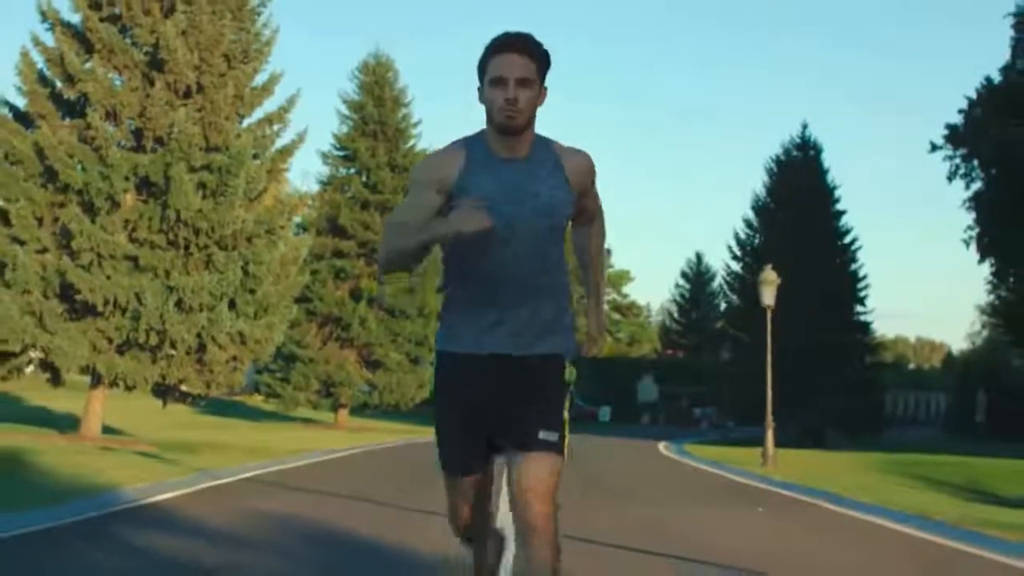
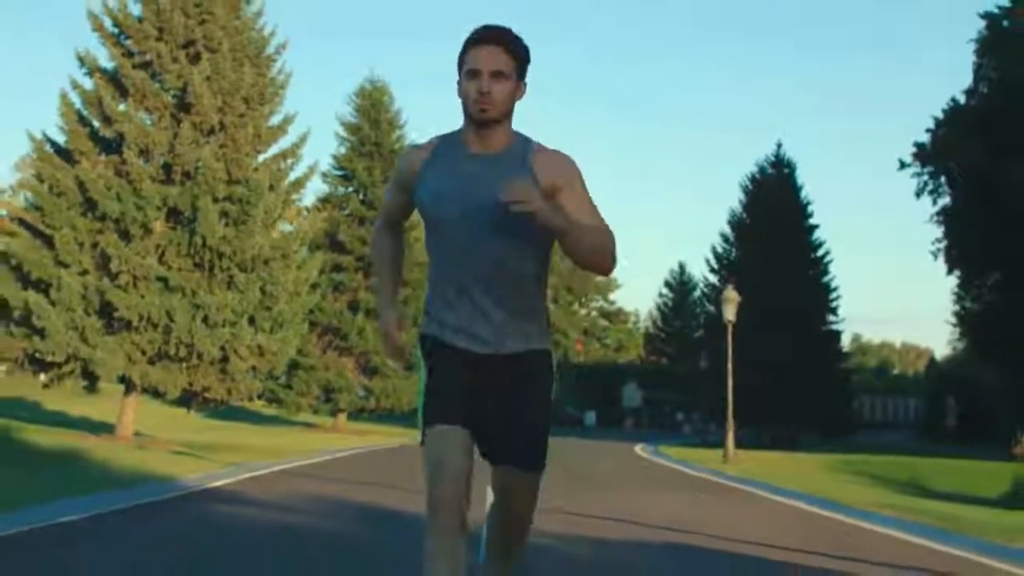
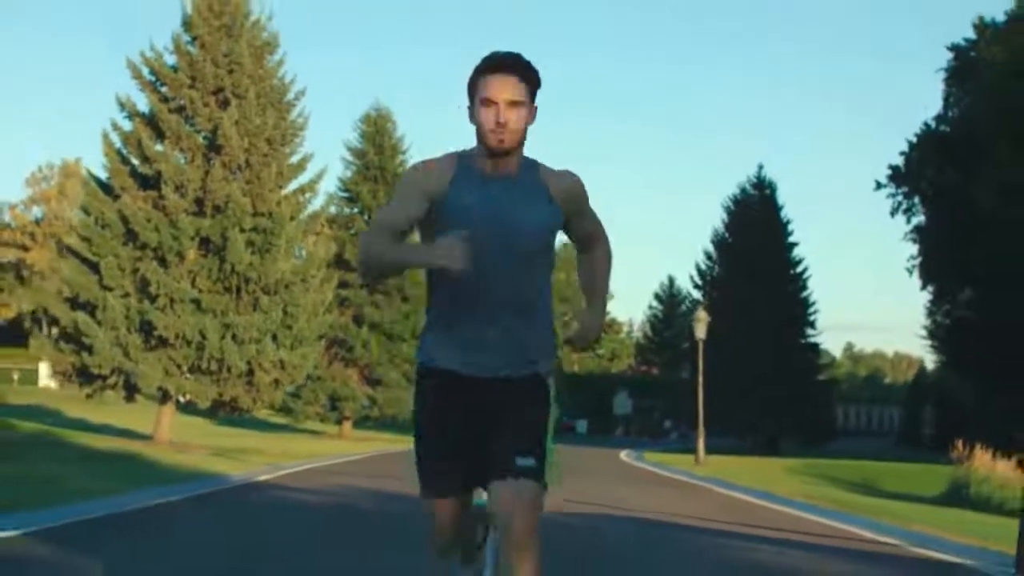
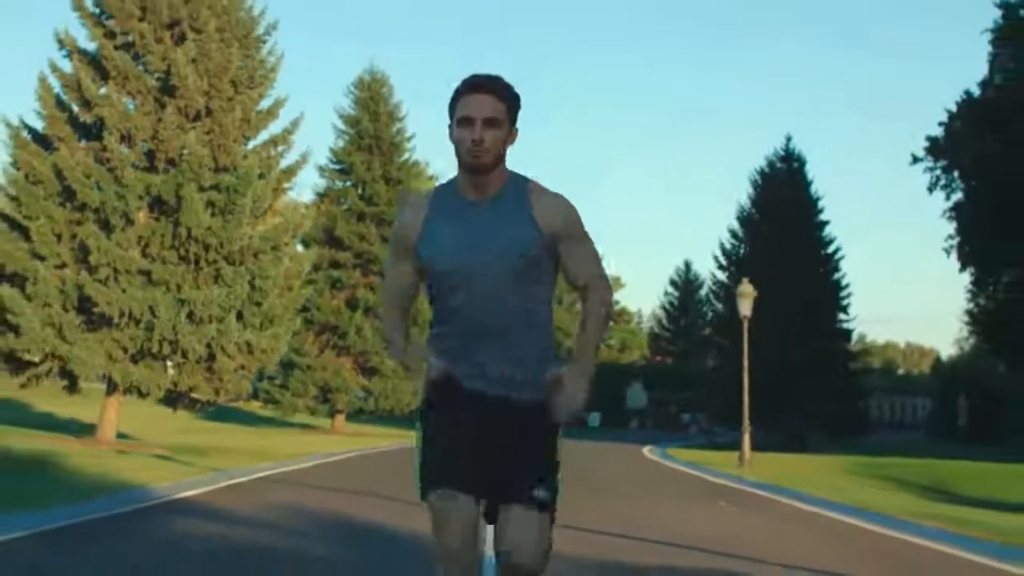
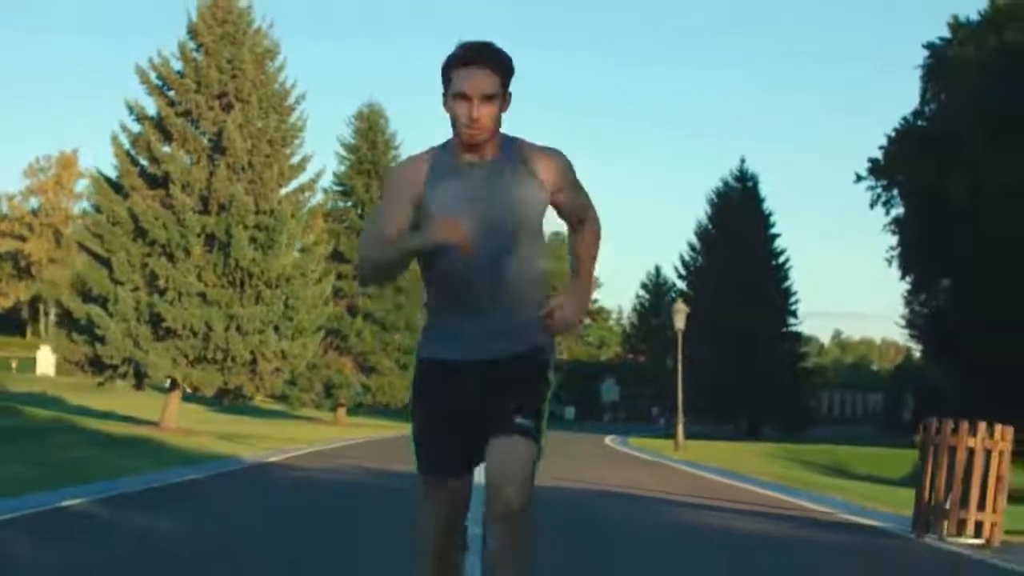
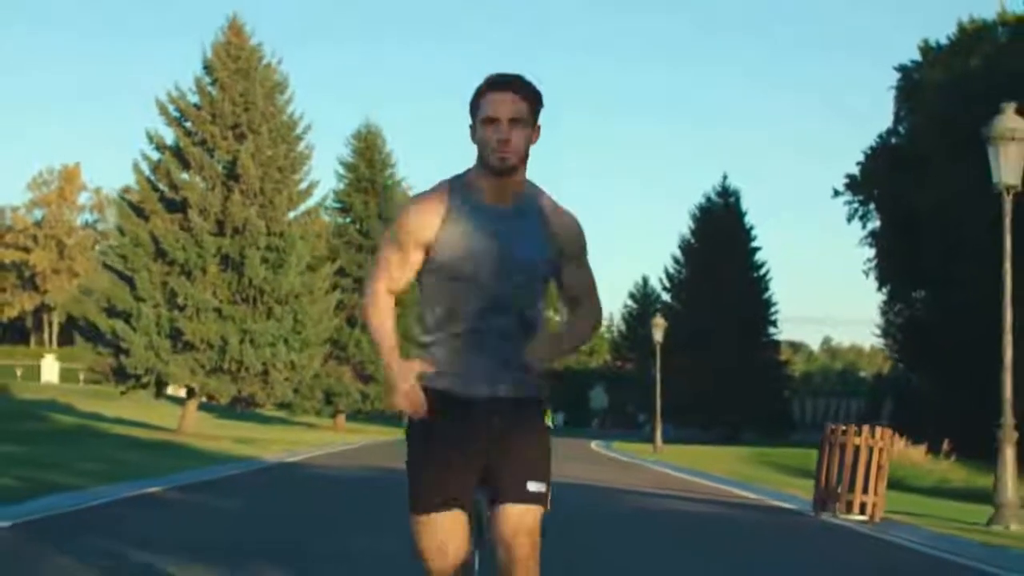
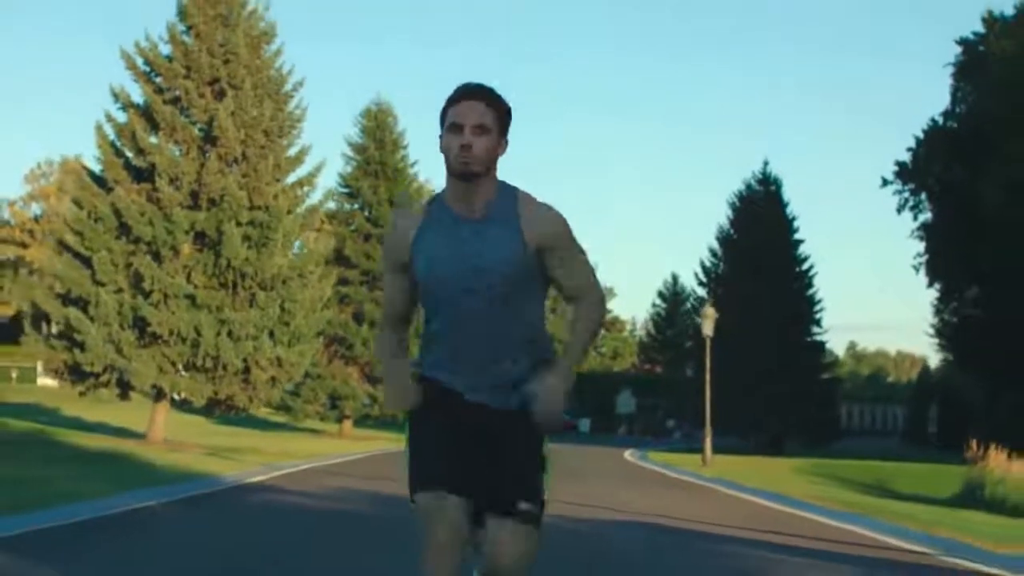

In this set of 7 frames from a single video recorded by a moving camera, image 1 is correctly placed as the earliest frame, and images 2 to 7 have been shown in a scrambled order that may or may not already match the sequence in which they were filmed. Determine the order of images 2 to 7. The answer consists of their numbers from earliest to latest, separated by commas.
4, 2, 7, 3, 5, 6
